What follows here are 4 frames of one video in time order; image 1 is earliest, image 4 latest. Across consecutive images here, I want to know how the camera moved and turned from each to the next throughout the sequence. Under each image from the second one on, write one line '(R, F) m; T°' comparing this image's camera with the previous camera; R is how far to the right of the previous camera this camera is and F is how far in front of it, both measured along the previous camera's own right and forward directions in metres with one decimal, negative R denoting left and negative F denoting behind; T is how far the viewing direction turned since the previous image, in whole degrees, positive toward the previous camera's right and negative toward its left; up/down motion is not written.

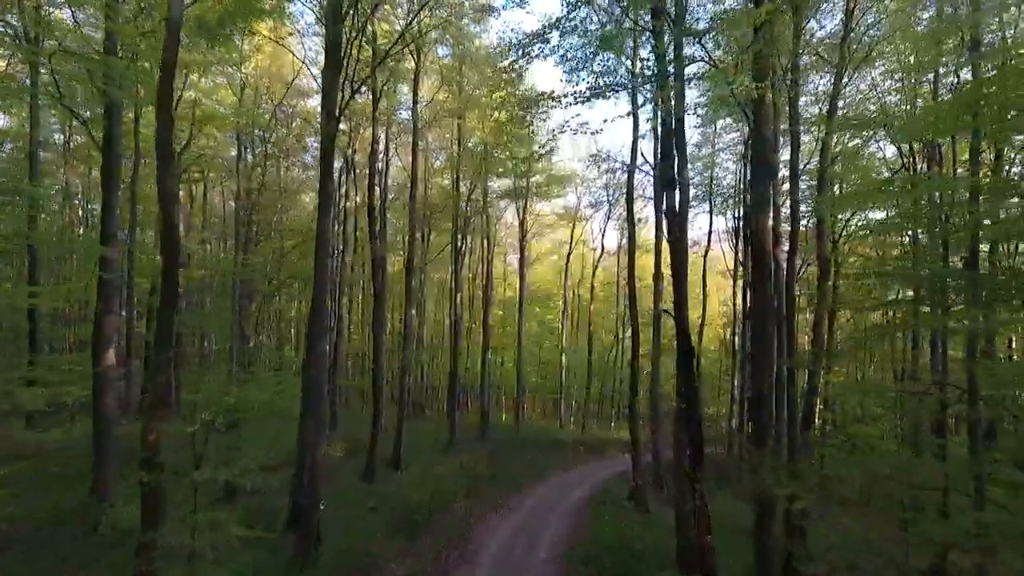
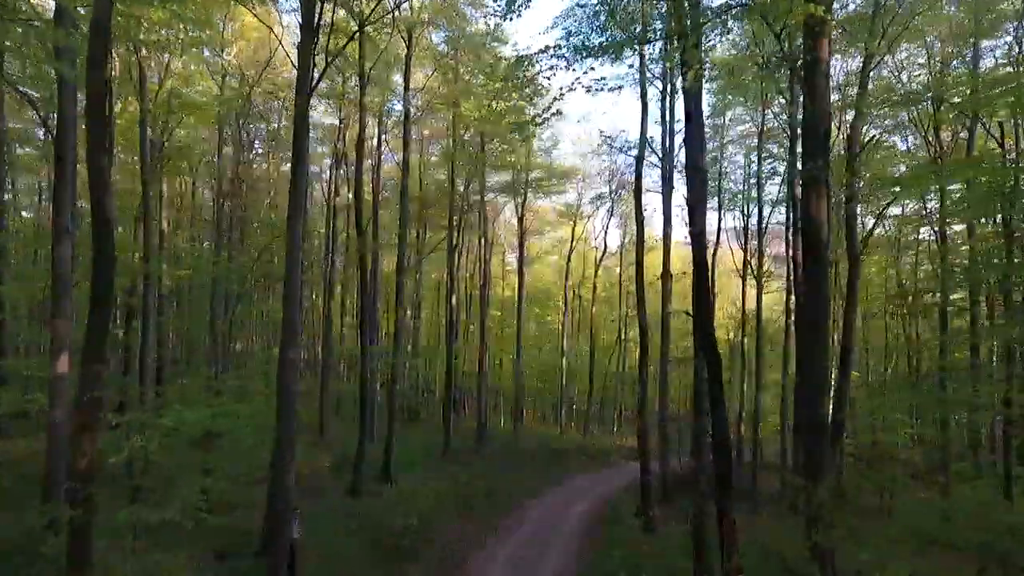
(0.0, +1.0) m; 0°
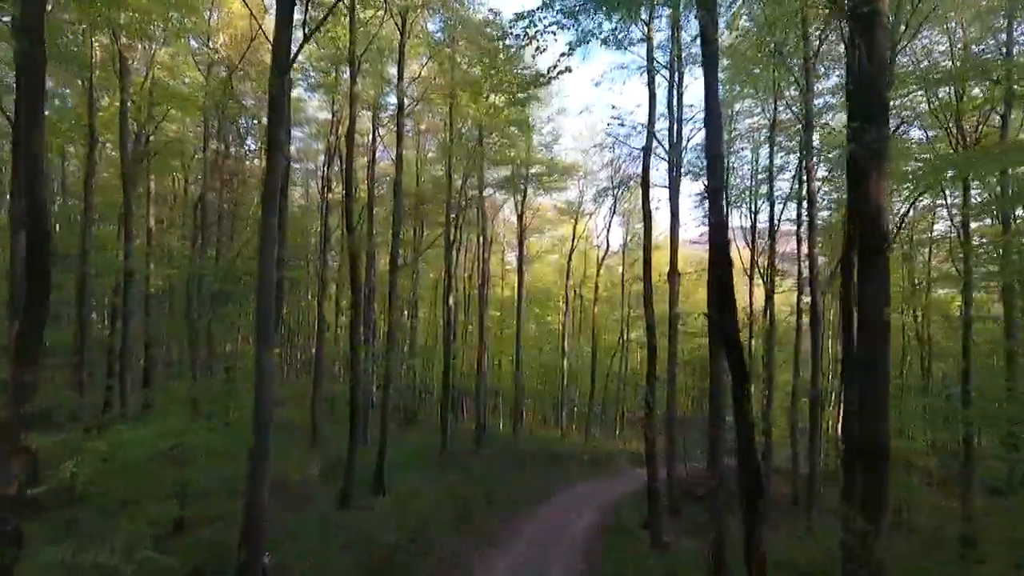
(0.0, +0.8) m; 0°
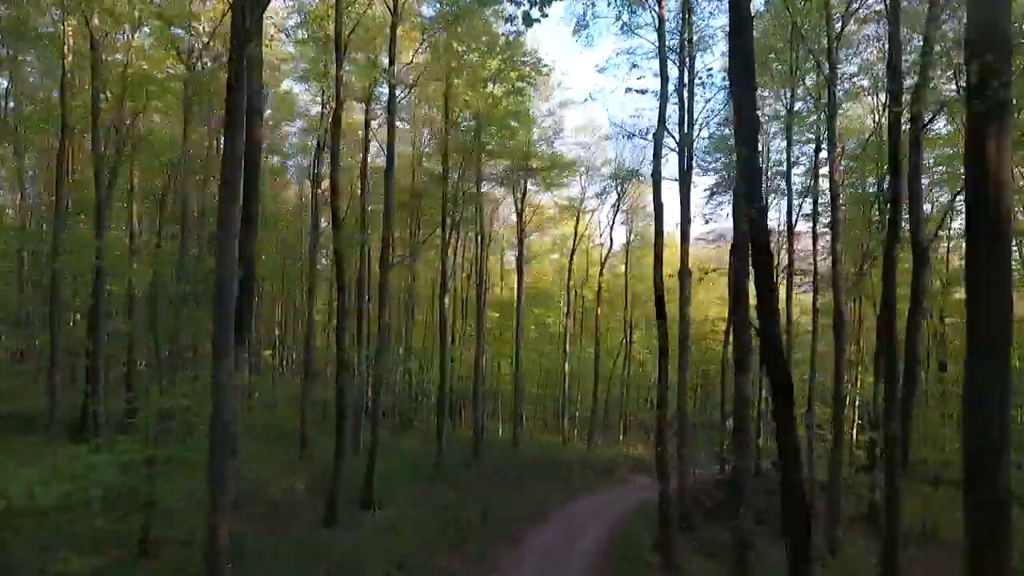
(0.0, +1.0) m; 0°
